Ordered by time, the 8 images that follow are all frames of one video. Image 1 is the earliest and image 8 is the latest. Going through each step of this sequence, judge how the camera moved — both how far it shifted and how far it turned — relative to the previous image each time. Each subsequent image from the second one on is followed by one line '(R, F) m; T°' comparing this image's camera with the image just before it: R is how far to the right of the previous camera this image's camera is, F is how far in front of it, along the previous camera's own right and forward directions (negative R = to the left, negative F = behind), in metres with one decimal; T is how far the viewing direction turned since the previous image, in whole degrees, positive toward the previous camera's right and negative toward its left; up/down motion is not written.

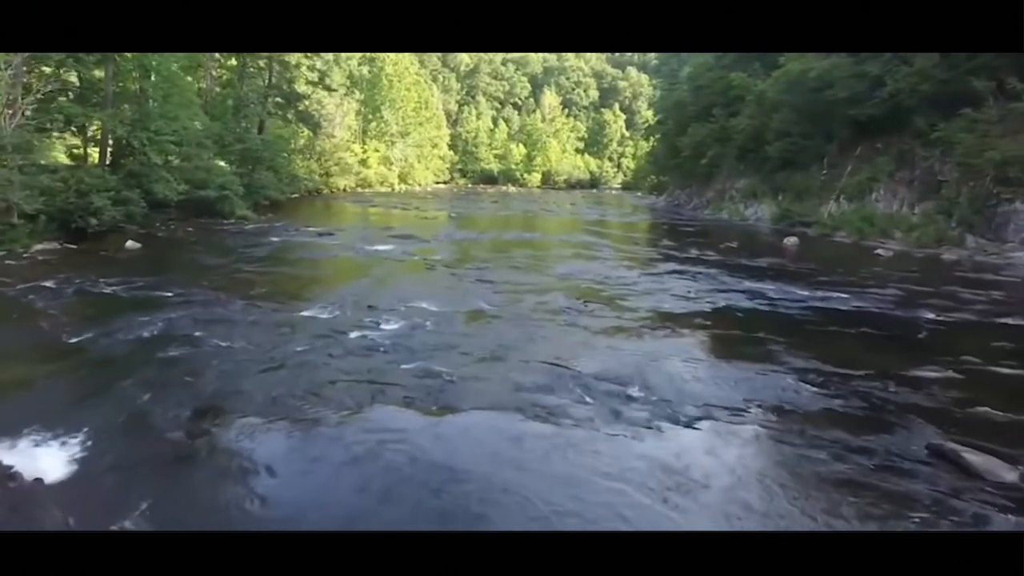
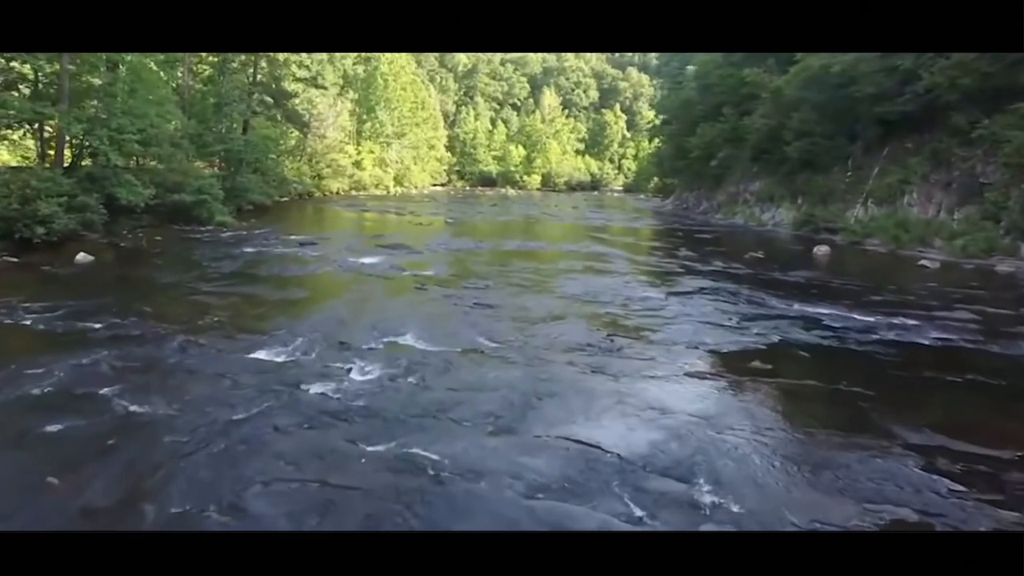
(-0.1, +1.1) m; 0°
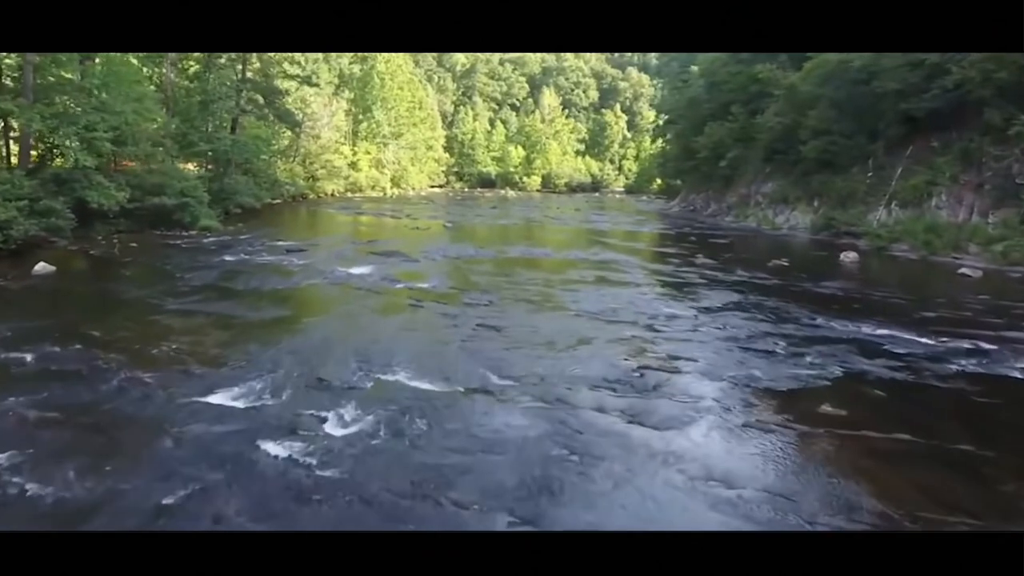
(-0.1, +0.8) m; 0°
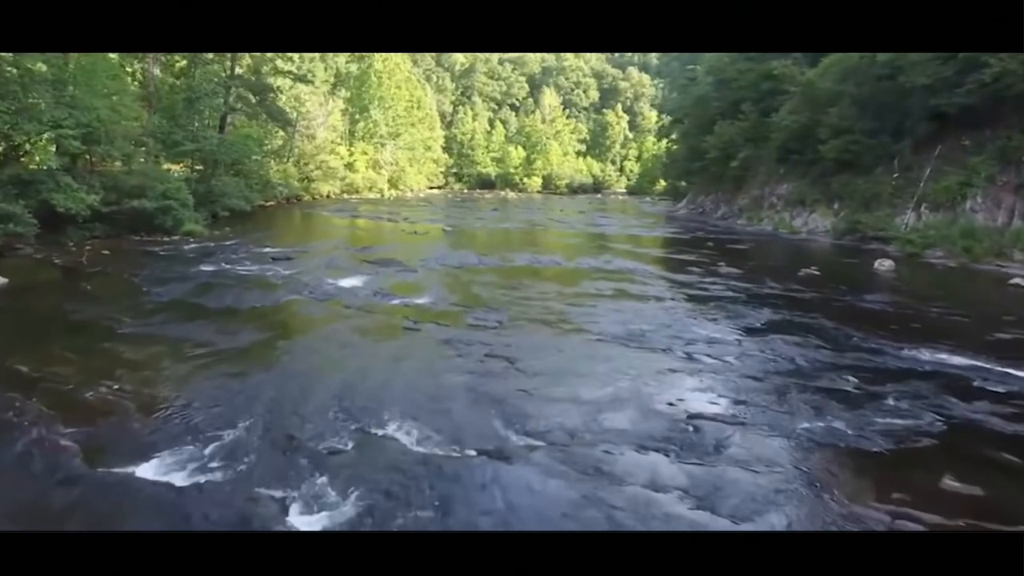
(-0.1, +0.8) m; 0°
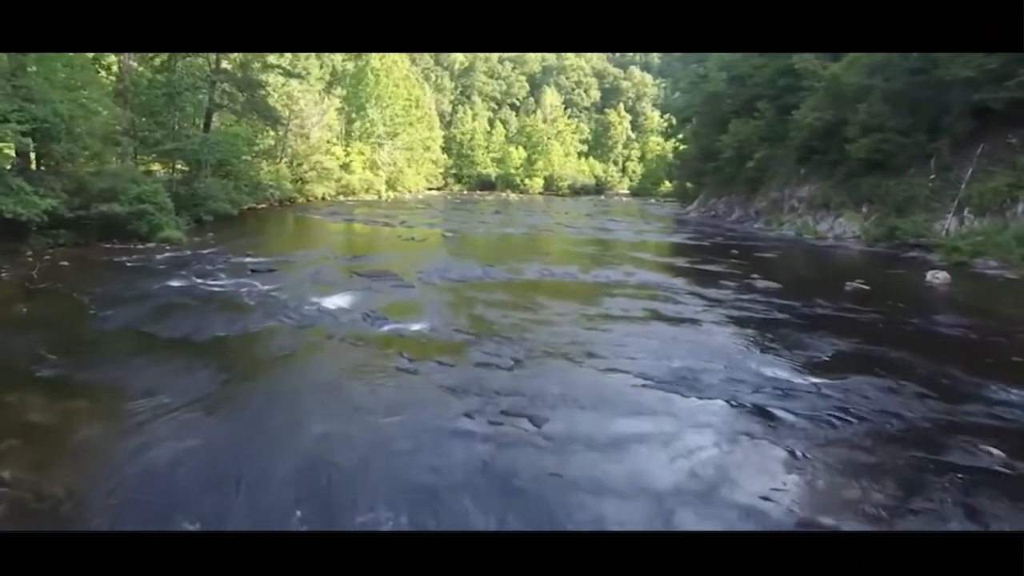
(-0.1, +1.0) m; 0°
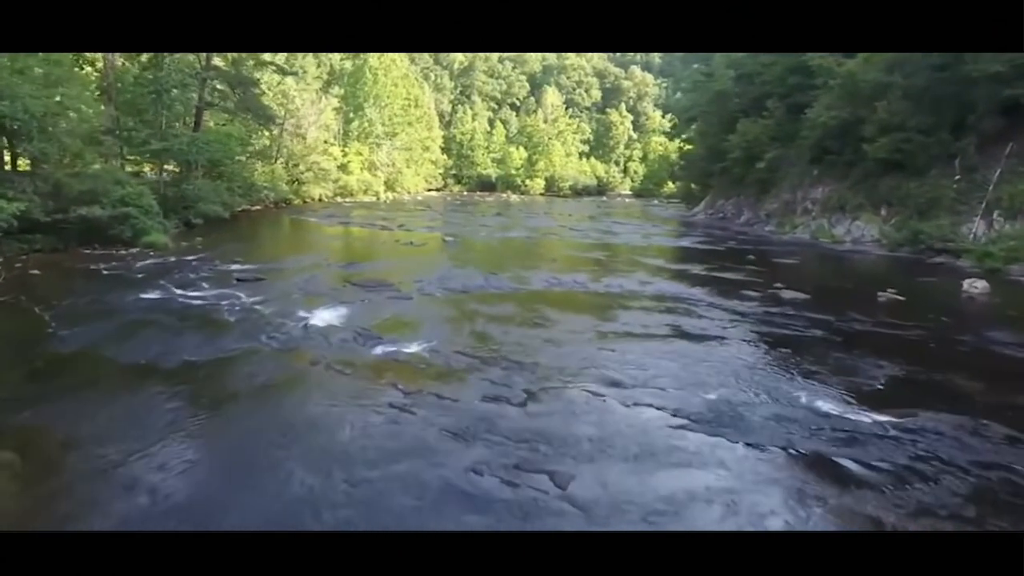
(-0.1, +0.6) m; 0°
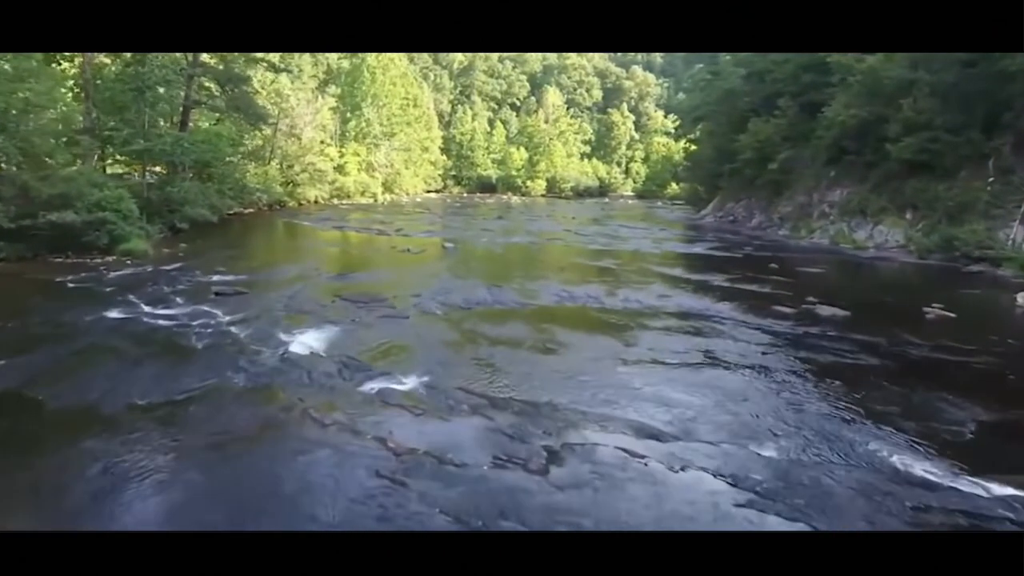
(-0.1, +0.7) m; 0°
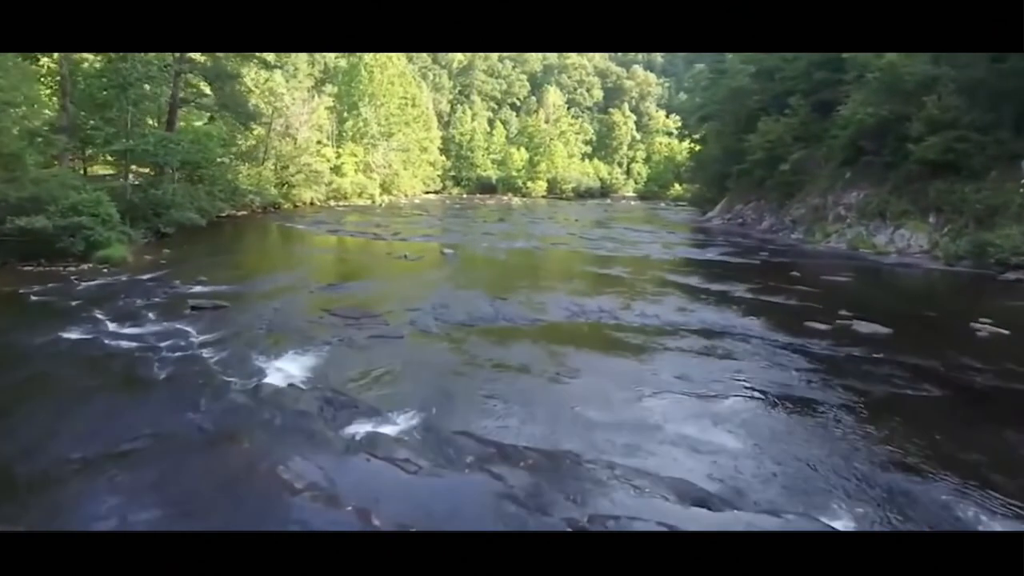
(-0.1, +0.6) m; 0°
